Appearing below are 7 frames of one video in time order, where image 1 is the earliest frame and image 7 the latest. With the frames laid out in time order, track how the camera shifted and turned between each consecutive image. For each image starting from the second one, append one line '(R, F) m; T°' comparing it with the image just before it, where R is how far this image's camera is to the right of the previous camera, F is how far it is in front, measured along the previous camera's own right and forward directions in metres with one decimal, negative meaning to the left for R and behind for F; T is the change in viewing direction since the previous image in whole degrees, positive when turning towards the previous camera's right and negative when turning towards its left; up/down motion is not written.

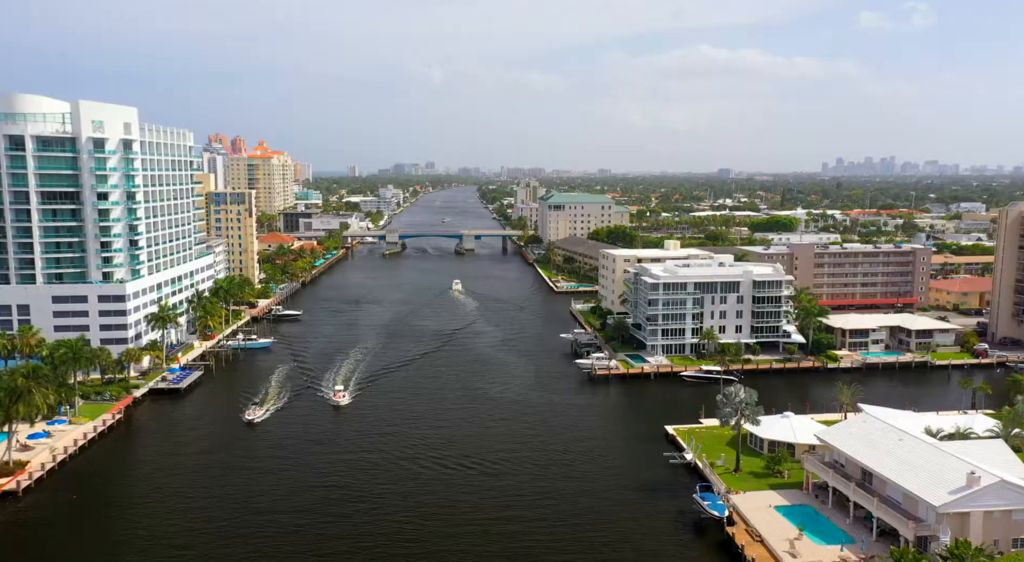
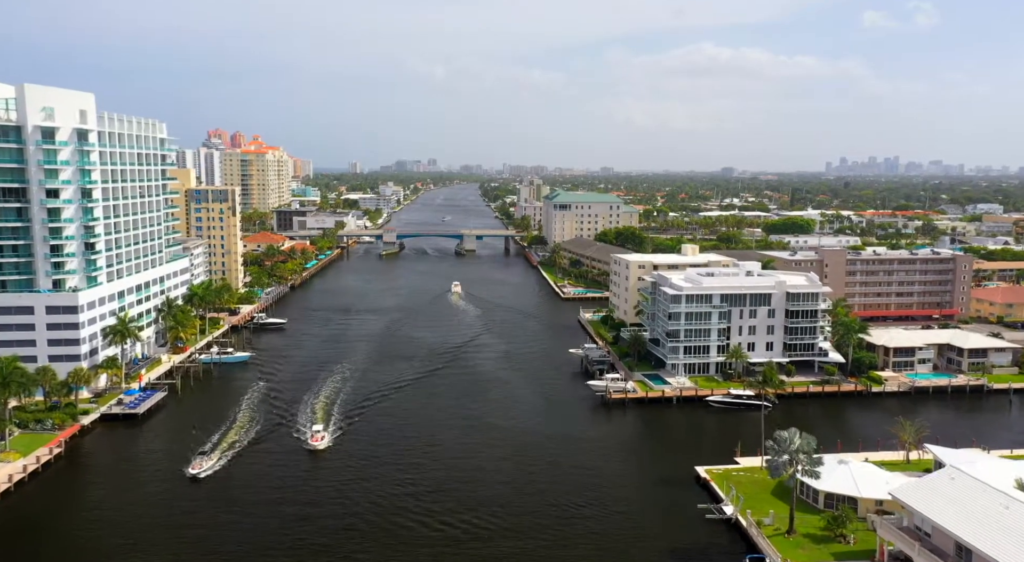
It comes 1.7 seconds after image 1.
(-0.2, +7.4) m; 0°
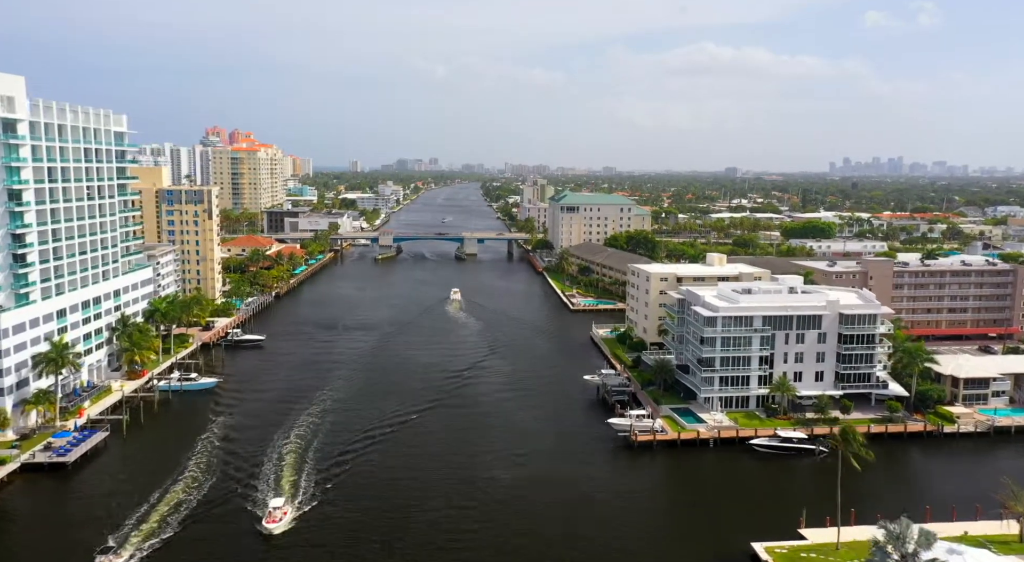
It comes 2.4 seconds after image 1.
(-0.4, +9.0) m; 0°
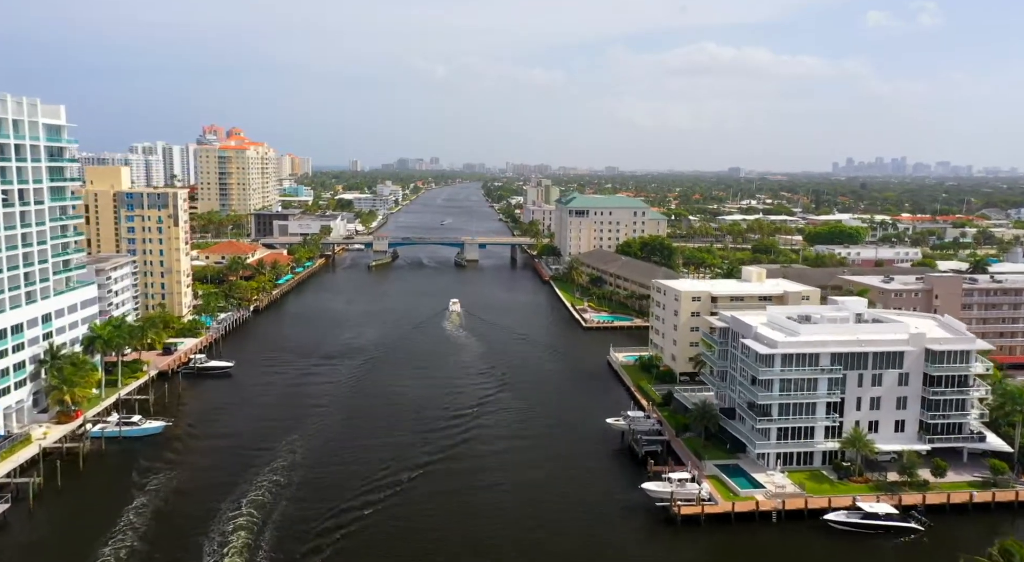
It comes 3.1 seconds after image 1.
(-0.5, +10.1) m; 0°
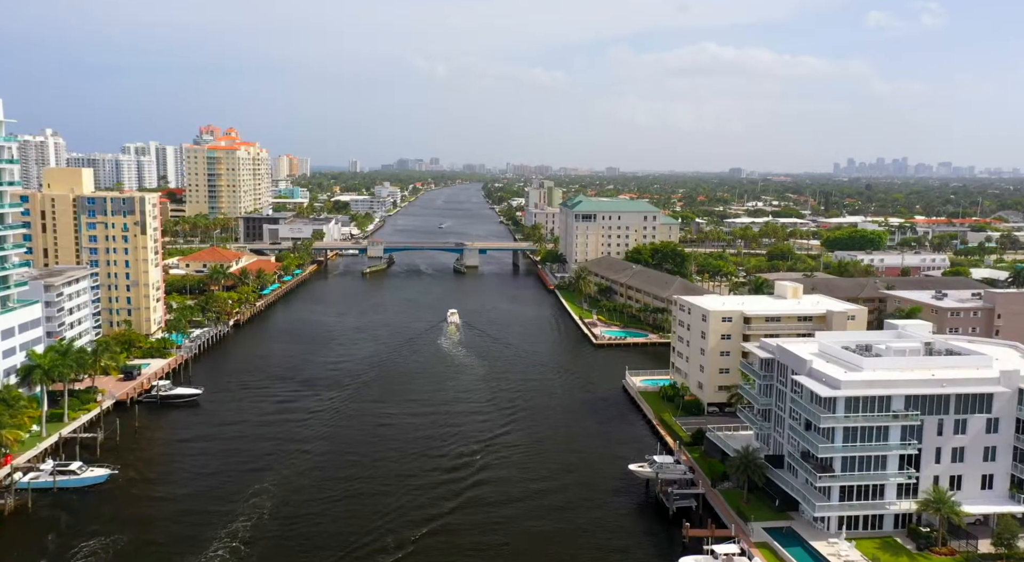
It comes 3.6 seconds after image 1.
(-0.3, +7.4) m; 0°
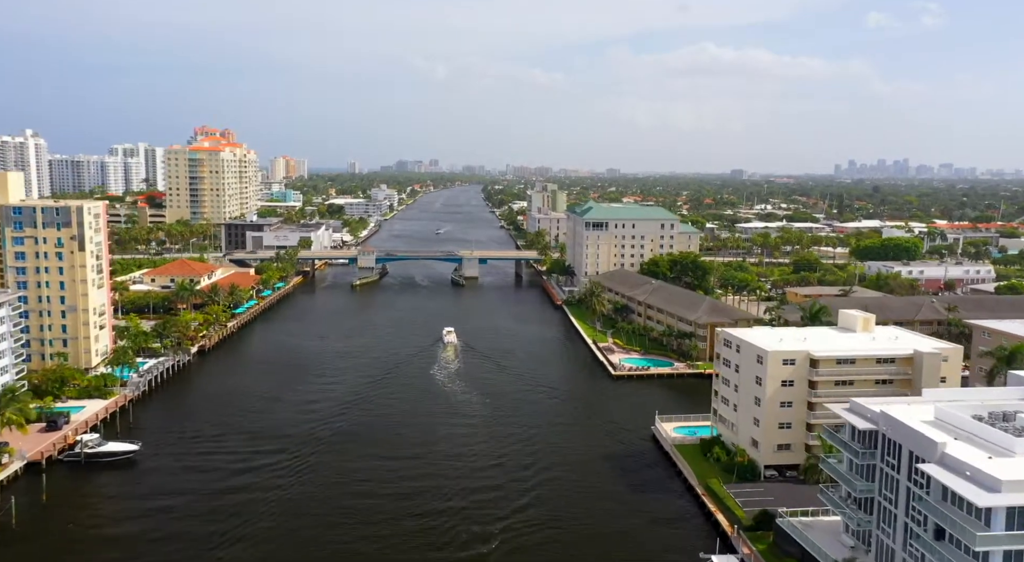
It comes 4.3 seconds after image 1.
(-0.5, +10.7) m; 0°
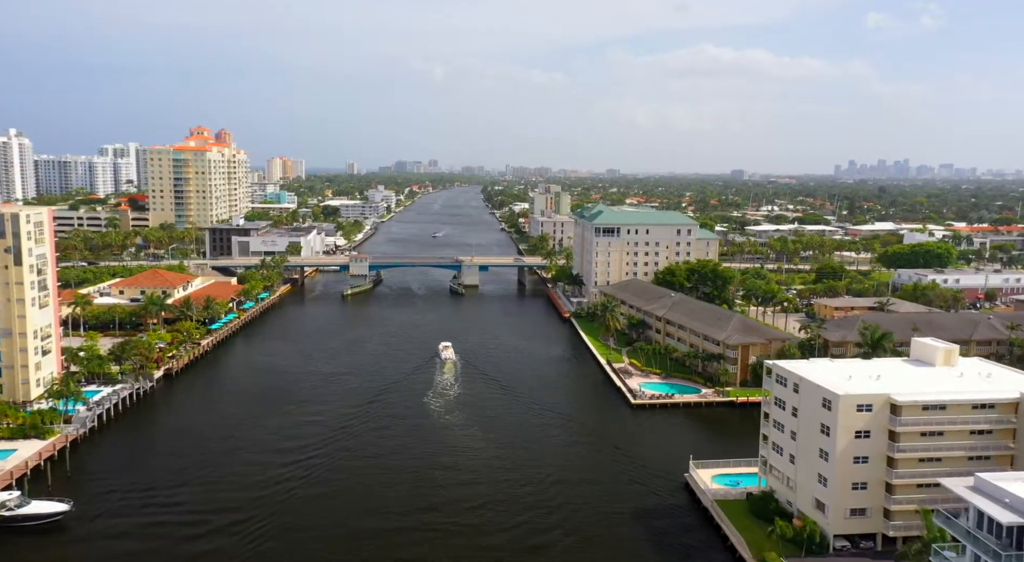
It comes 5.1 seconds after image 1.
(-0.5, +8.2) m; 0°
